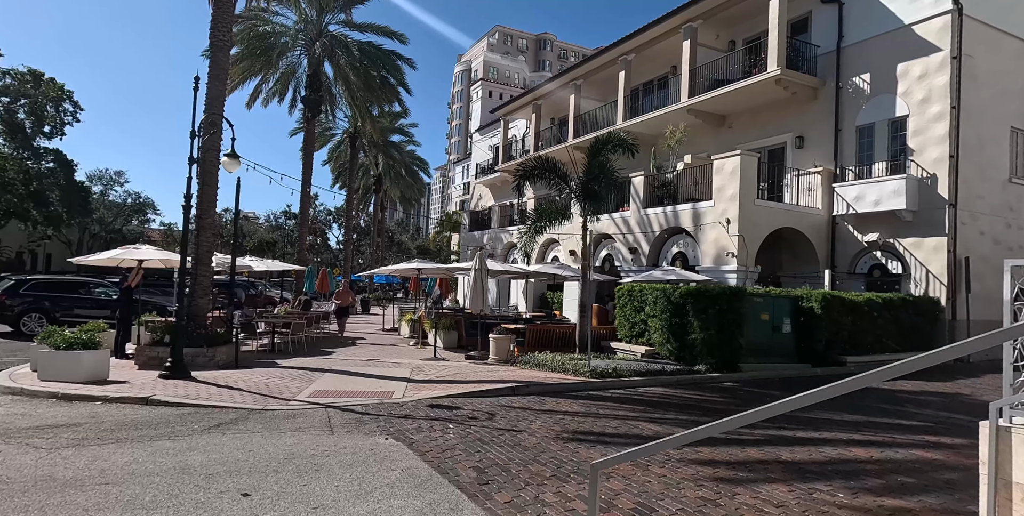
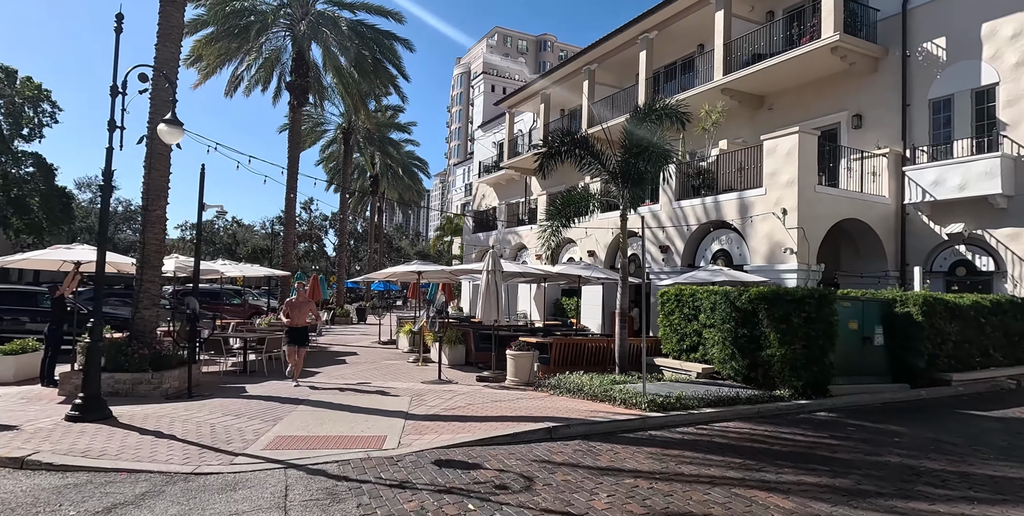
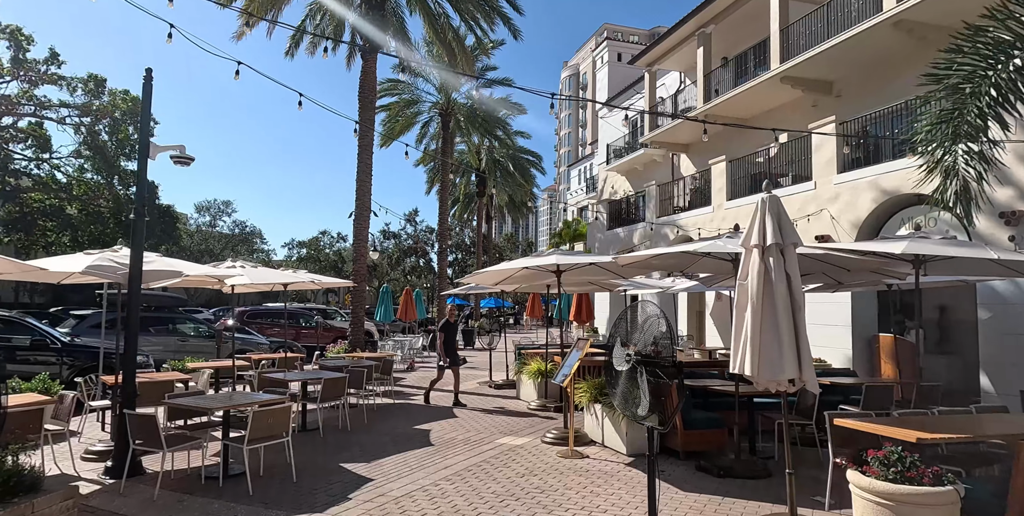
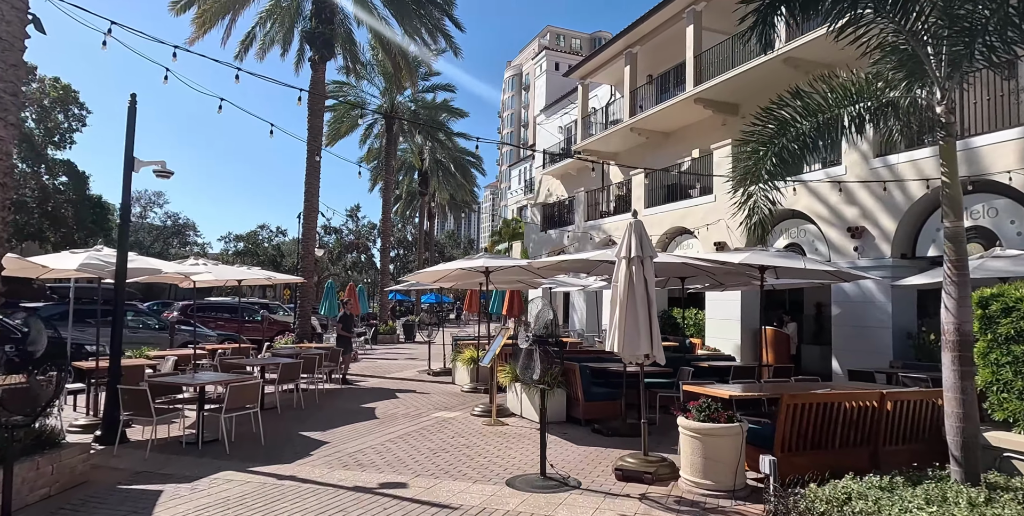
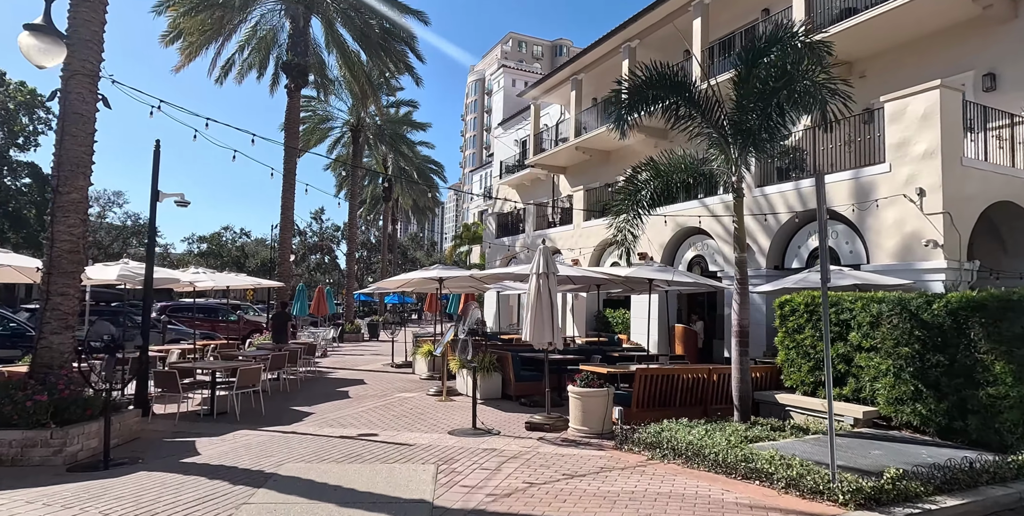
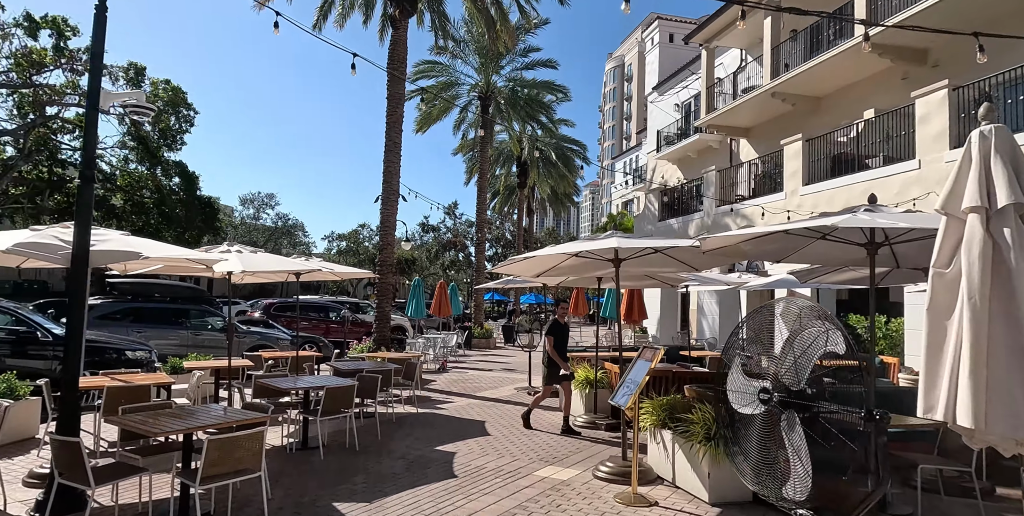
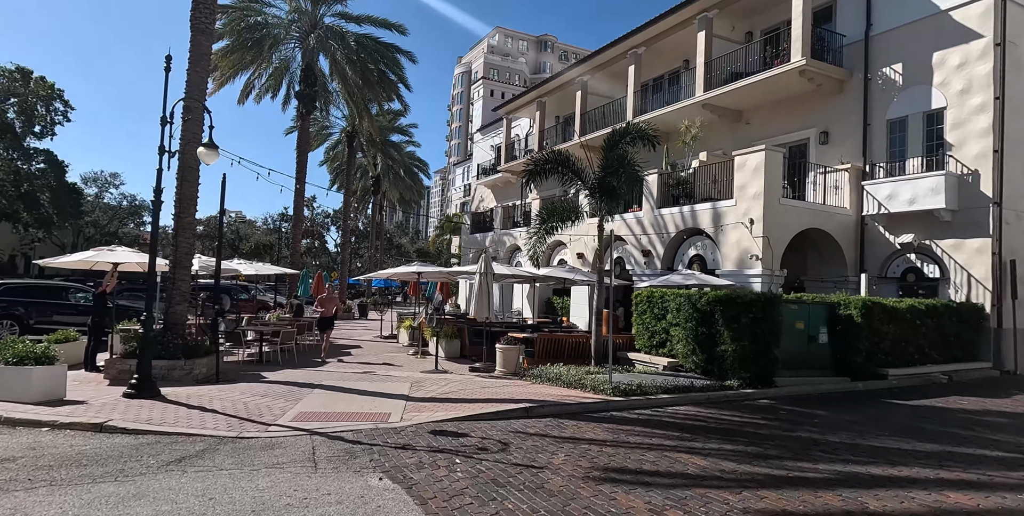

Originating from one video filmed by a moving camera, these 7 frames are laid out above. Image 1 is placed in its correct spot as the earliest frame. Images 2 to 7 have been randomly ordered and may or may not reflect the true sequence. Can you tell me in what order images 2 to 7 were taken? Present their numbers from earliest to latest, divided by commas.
7, 2, 5, 4, 3, 6
